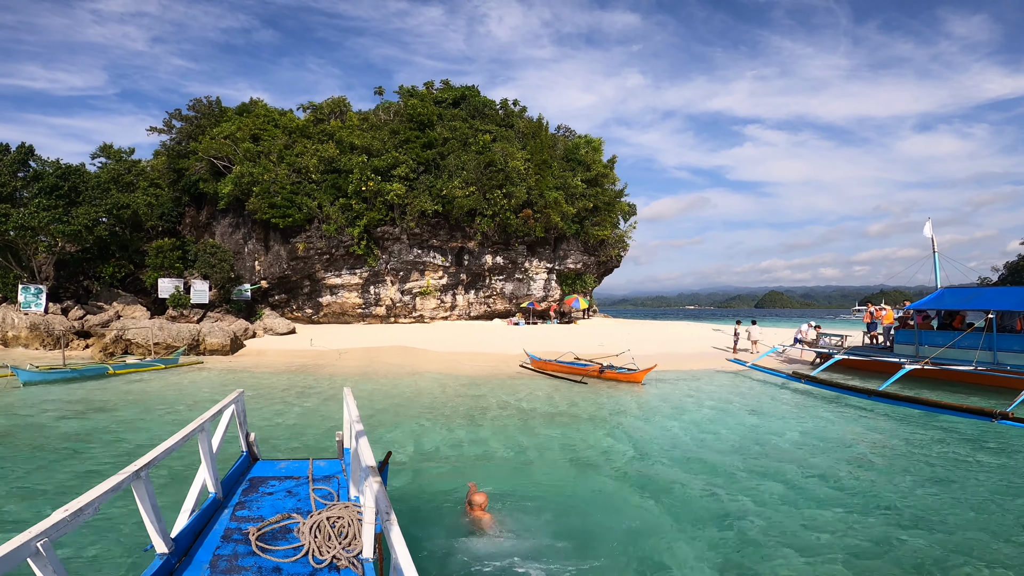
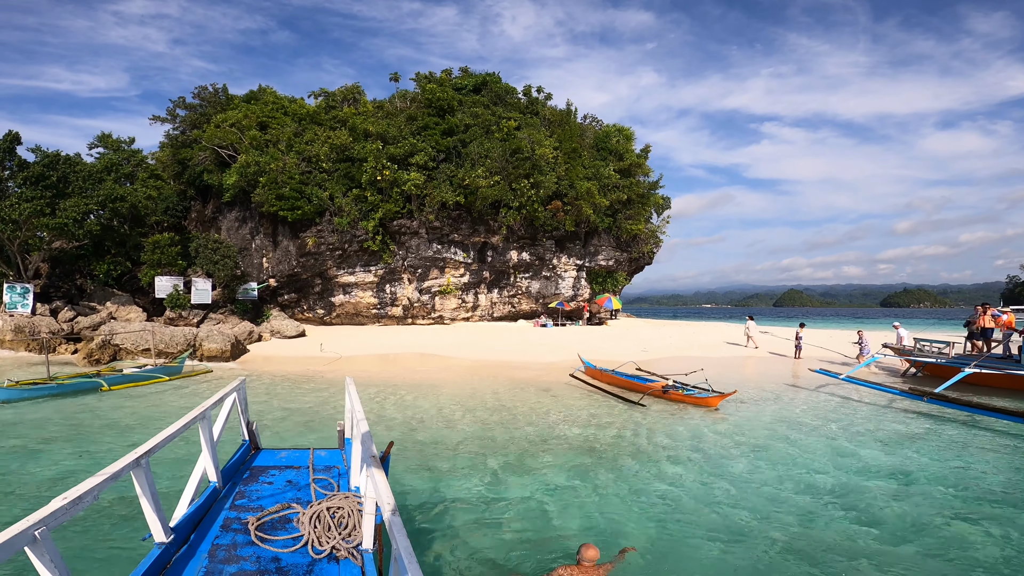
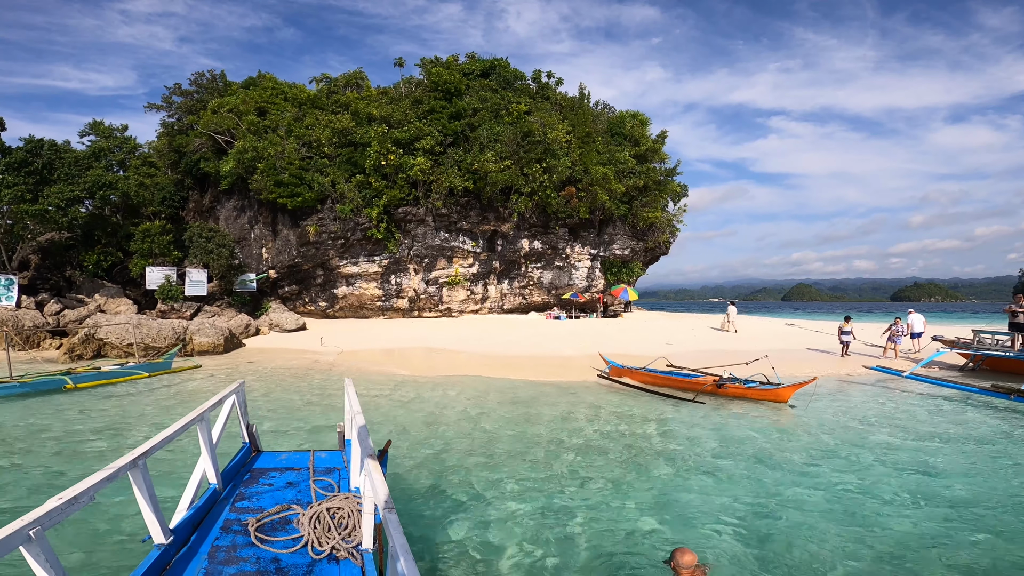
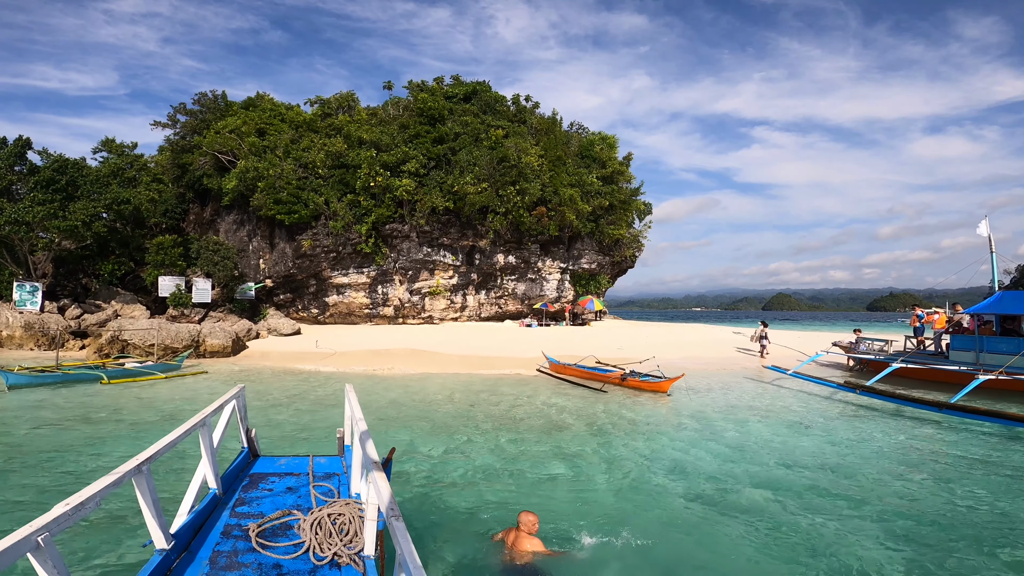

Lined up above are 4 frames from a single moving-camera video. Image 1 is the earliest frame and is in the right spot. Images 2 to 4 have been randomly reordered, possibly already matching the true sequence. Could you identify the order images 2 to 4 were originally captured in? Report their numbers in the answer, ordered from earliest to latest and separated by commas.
4, 2, 3
